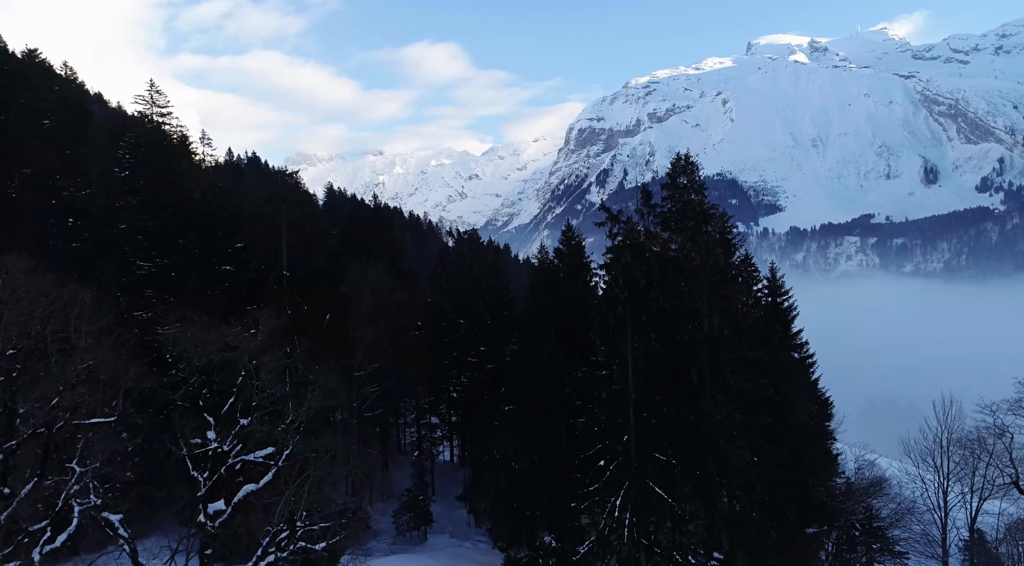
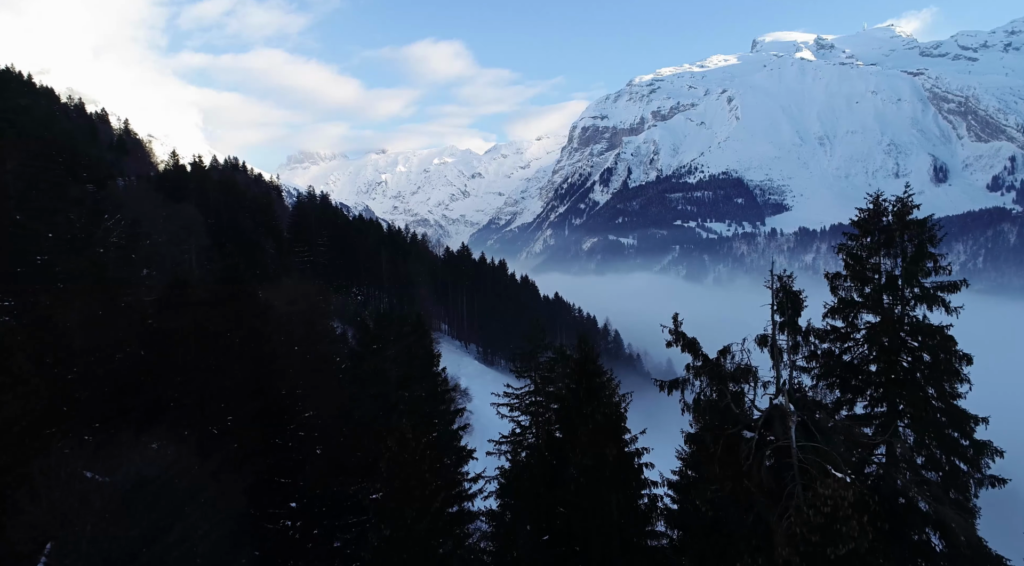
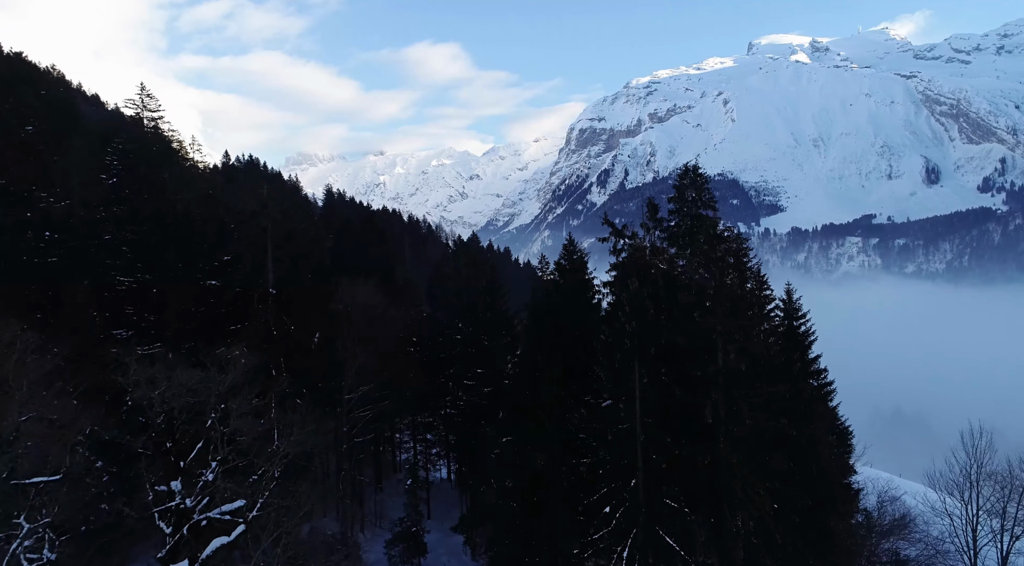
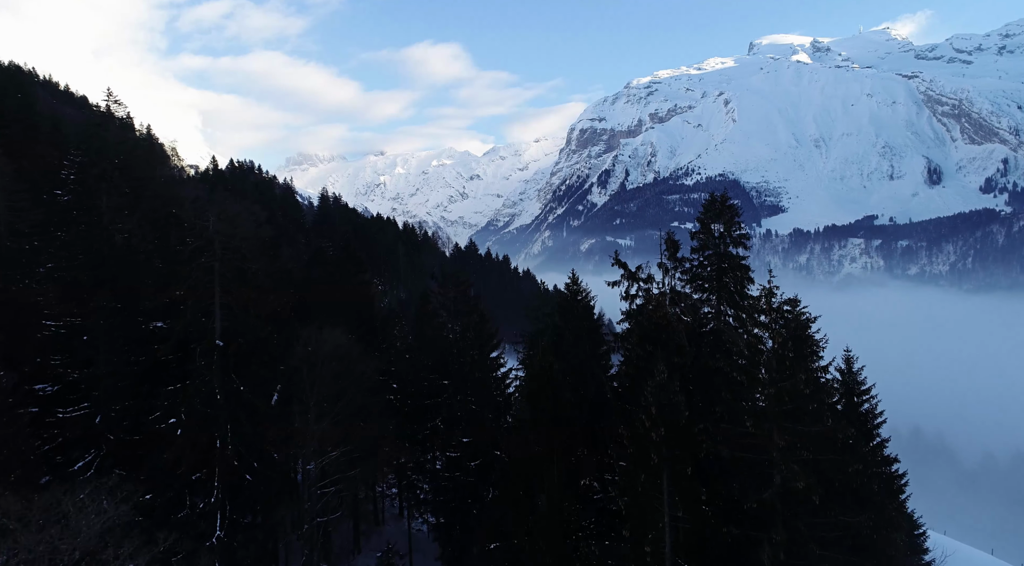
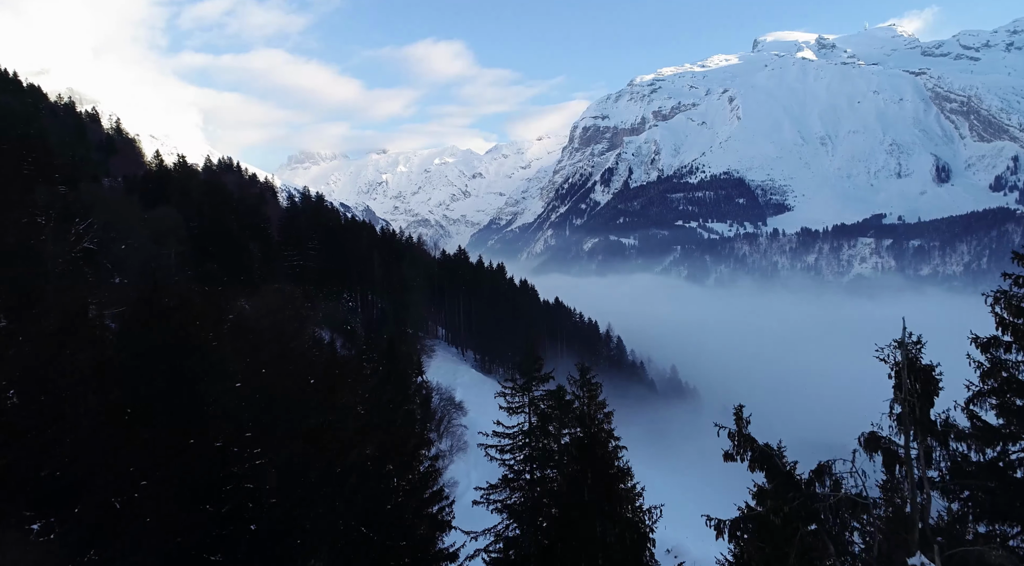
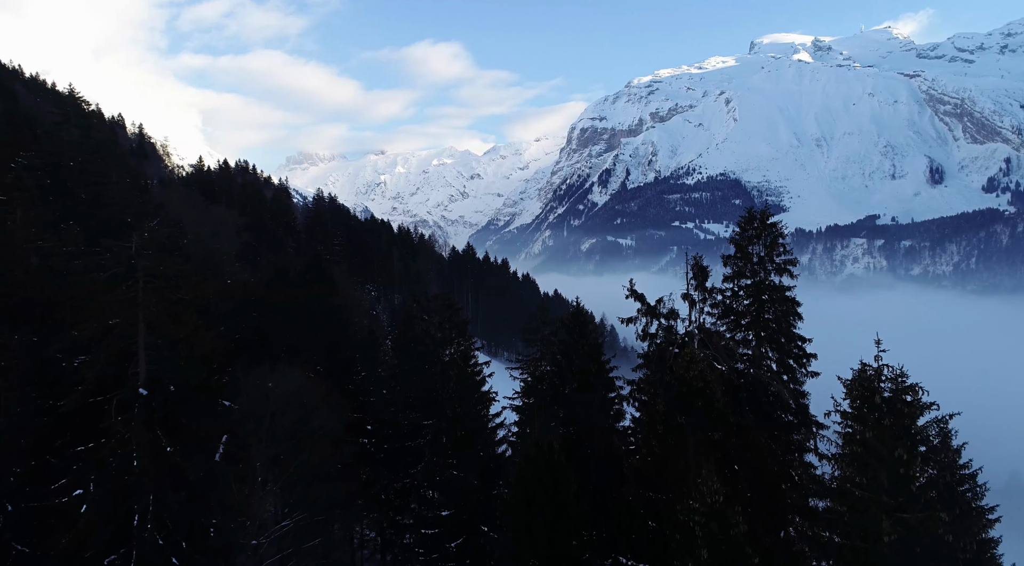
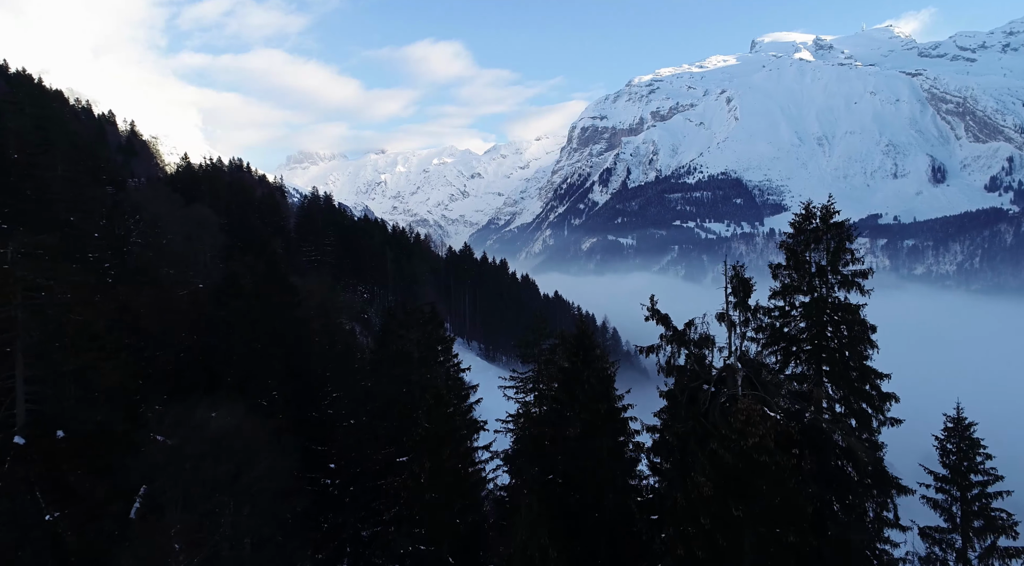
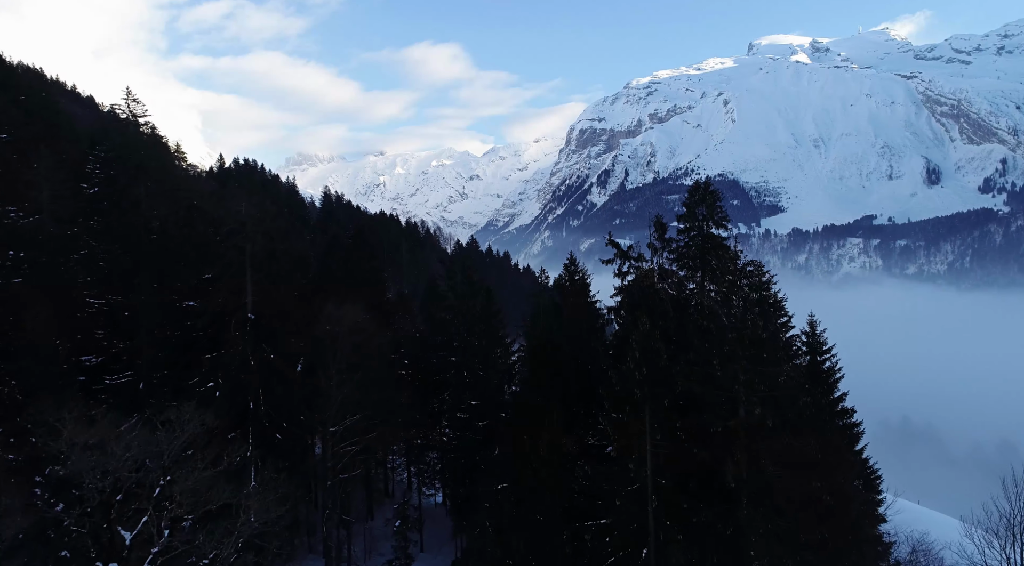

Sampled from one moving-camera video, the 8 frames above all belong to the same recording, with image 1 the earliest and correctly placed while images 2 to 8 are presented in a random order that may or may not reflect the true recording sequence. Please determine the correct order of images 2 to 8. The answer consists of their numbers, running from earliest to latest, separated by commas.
3, 8, 4, 6, 7, 2, 5
